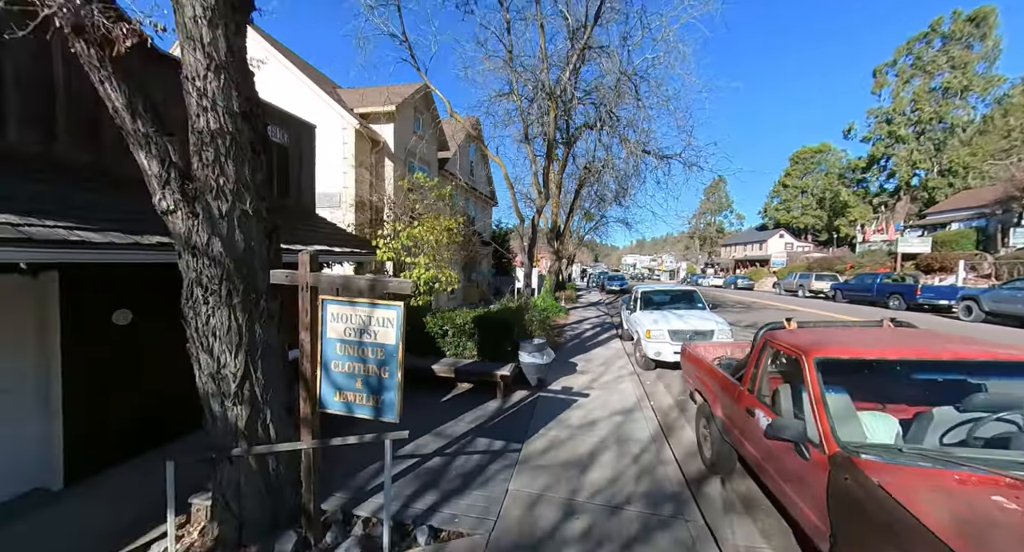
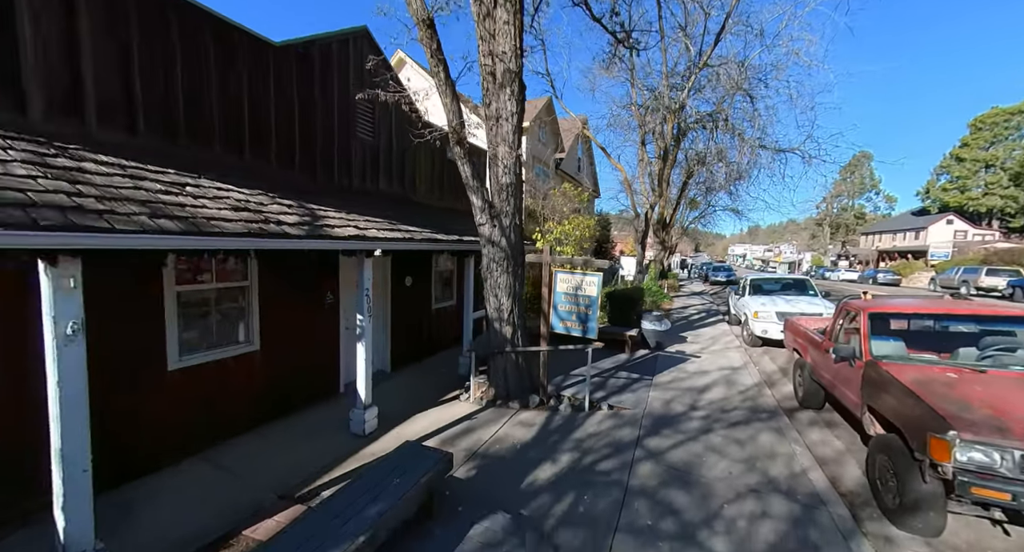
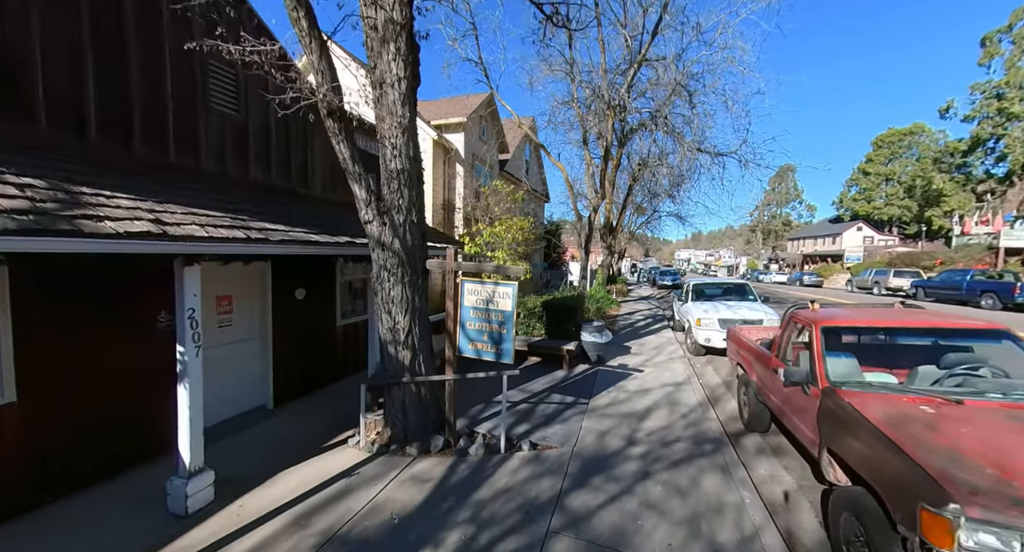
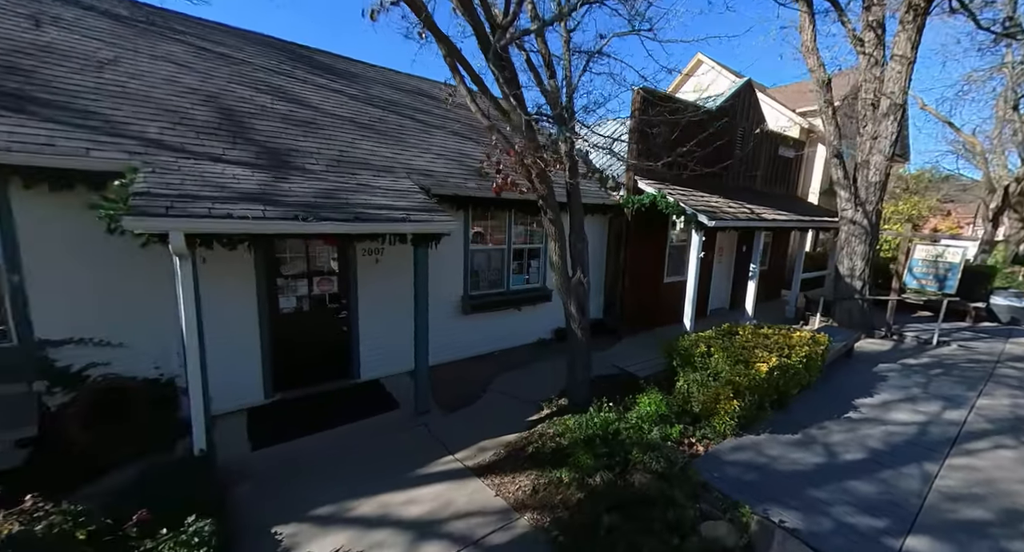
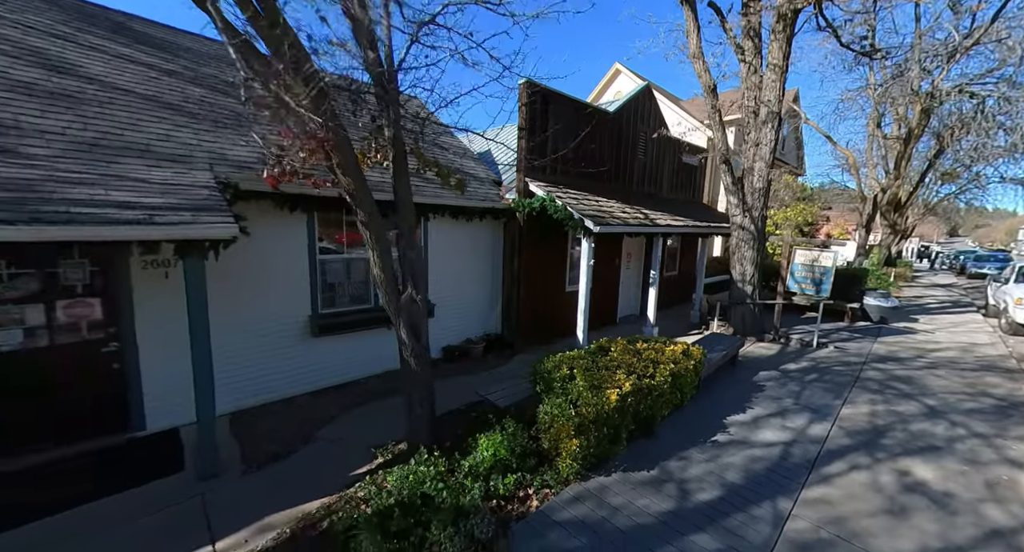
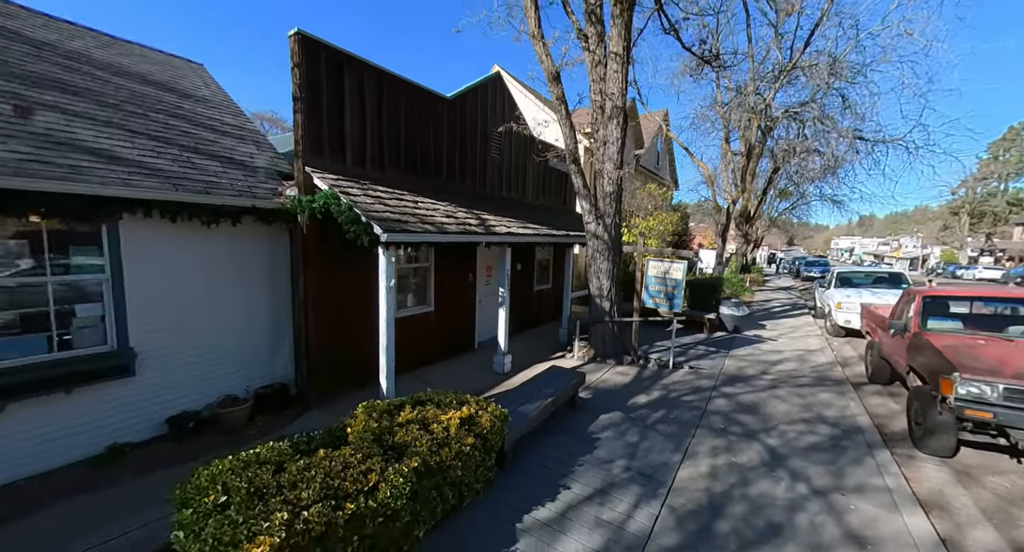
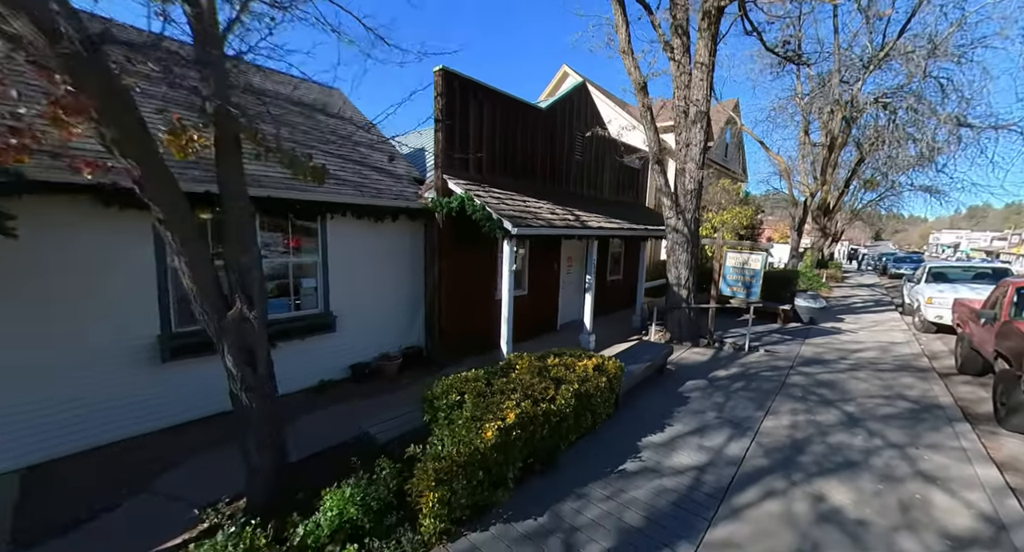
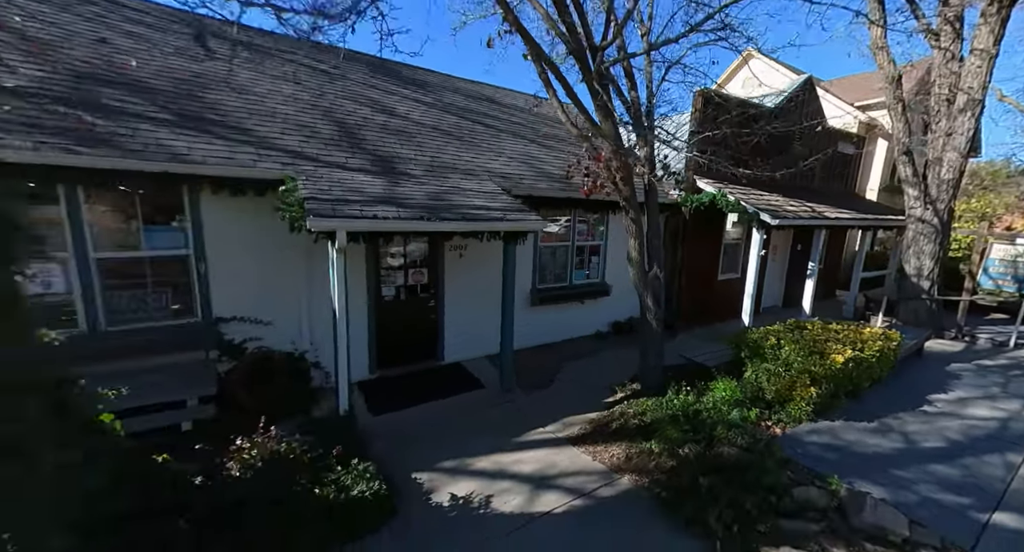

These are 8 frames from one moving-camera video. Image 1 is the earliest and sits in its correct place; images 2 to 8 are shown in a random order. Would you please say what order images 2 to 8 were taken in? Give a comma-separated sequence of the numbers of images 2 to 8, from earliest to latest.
3, 2, 6, 7, 5, 4, 8
